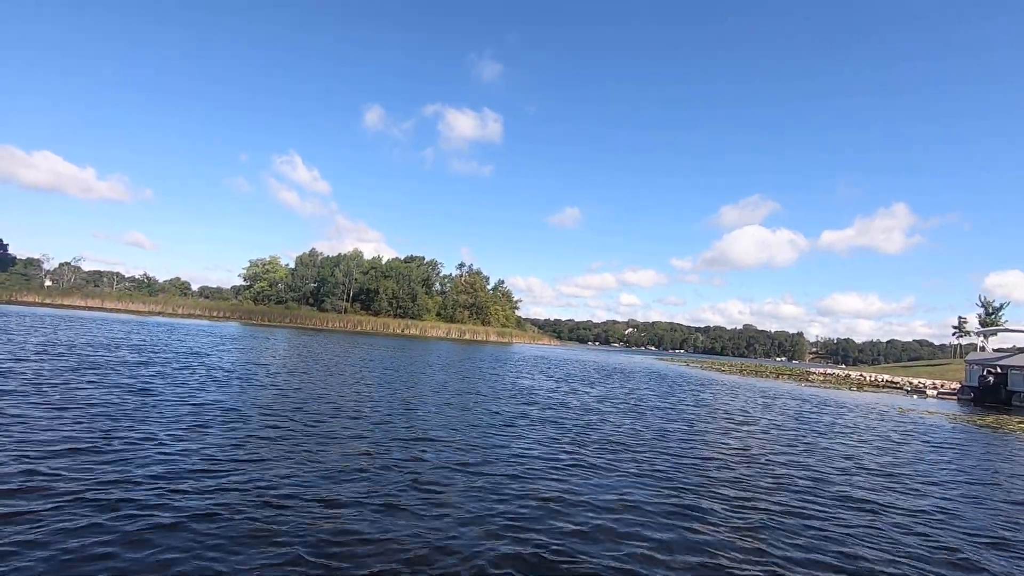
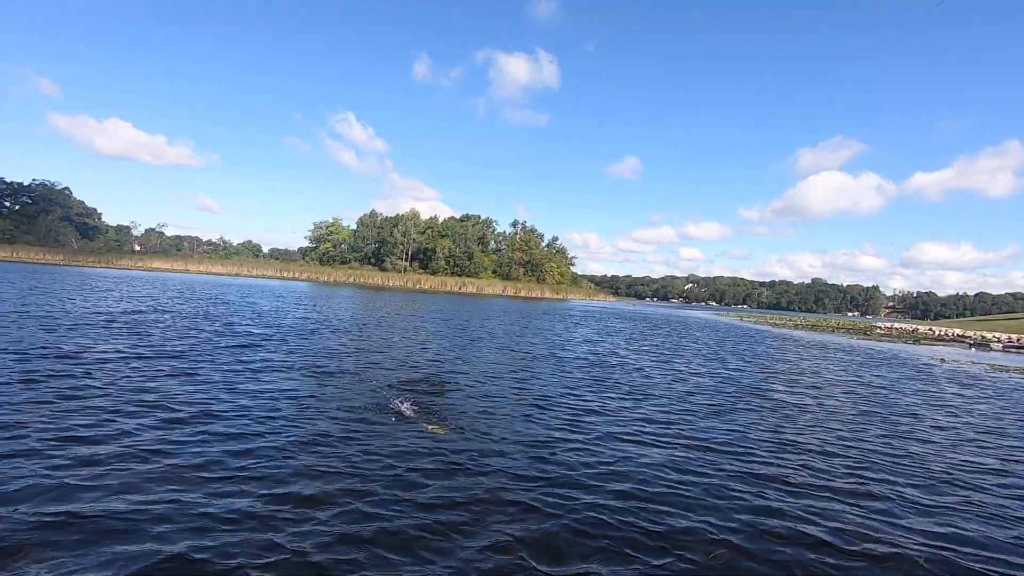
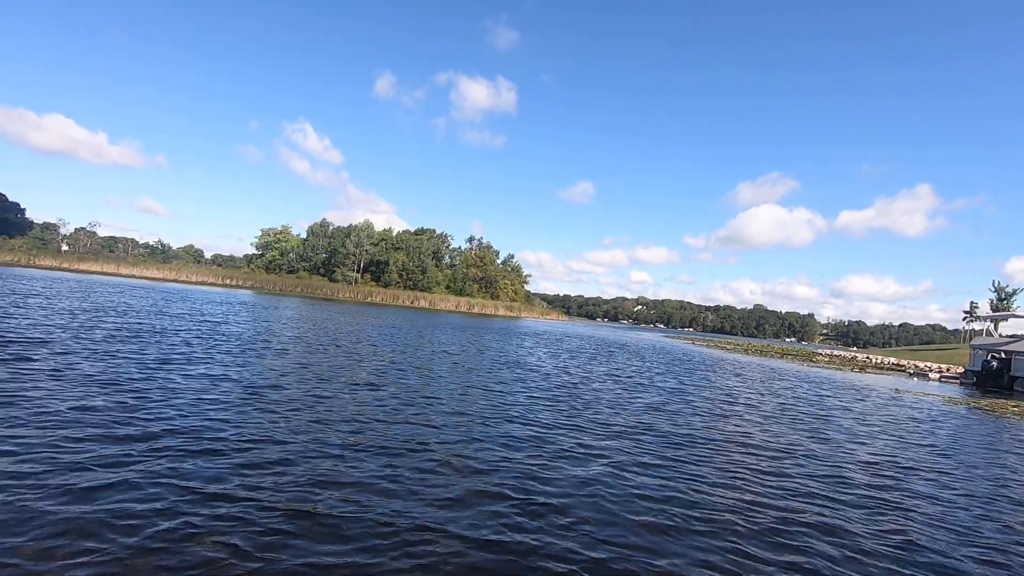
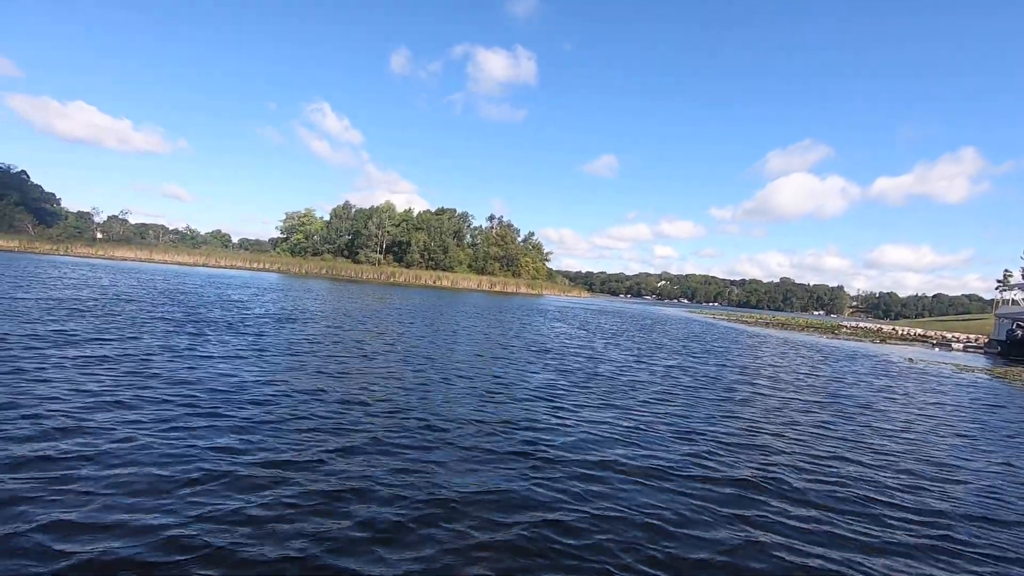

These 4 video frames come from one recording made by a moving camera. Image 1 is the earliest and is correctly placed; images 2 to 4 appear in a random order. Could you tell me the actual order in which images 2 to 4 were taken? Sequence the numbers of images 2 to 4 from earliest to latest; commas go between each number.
3, 4, 2
